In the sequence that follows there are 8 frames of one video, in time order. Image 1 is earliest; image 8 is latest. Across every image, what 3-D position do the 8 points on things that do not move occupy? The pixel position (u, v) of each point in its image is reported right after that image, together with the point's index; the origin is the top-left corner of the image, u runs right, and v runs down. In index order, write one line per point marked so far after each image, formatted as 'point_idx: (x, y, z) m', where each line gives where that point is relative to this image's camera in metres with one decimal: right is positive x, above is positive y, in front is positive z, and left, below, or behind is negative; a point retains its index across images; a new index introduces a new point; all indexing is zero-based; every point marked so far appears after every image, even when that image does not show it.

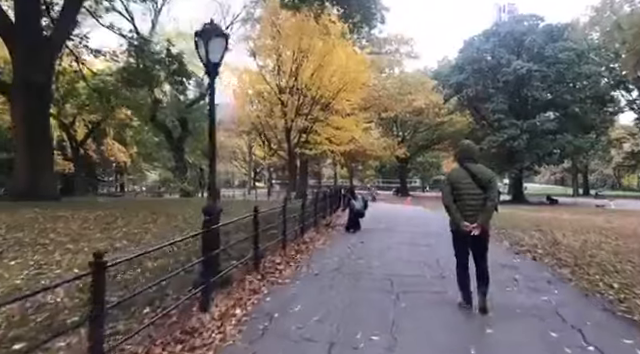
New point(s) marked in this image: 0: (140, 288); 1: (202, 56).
0: (-1.8, -1.1, +4.2) m
1: (-1.3, +1.4, +4.6) m
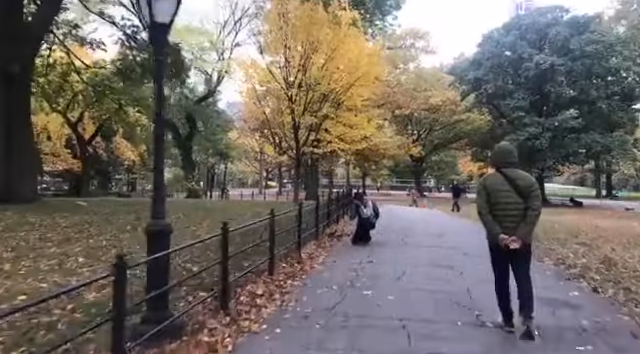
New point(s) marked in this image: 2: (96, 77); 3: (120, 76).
0: (-1.9, -1.2, +2.9) m
1: (-1.4, +1.3, +3.3) m
2: (-9.1, +4.1, +16.6) m
3: (-7.6, +3.8, +15.6) m
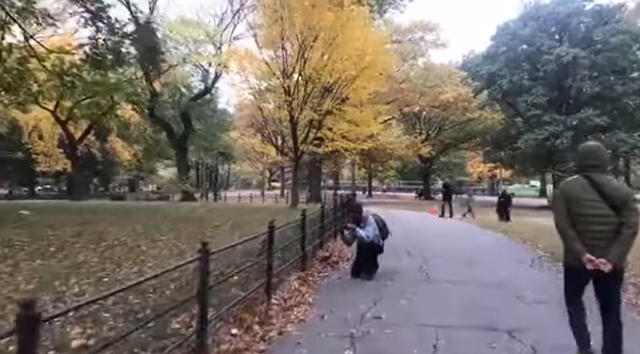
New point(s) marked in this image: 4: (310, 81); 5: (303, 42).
0: (-2.2, -1.3, +0.8) m
1: (-1.6, +1.2, +1.2) m
2: (-9.2, +4.0, +14.5) m
3: (-7.7, +3.8, +13.6) m
4: (-0.5, +4.5, +19.4) m
5: (-0.8, +6.2, +18.8) m
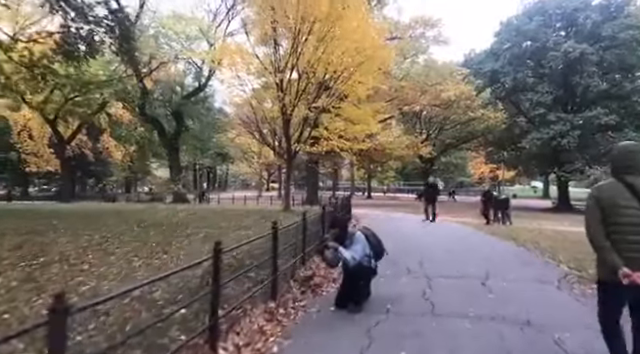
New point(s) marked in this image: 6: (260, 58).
0: (-2.4, -1.3, -0.4) m
1: (-1.9, +1.2, 0.0) m
2: (-9.4, +4.0, +13.4) m
3: (-7.9, +3.7, +12.4) m
4: (-0.7, +4.5, +18.3) m
5: (-1.0, +6.2, +17.6) m
6: (-2.6, +5.4, +18.4) m
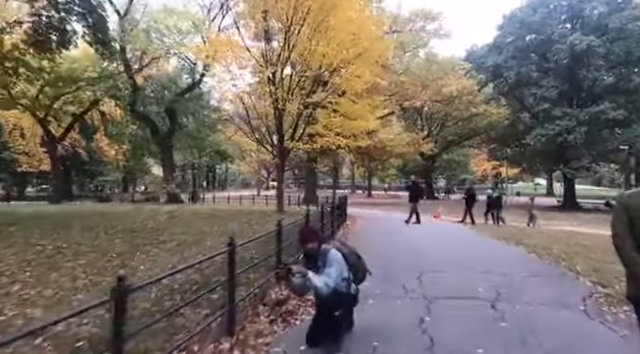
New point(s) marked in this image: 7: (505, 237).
0: (-2.7, -1.3, -1.3) m
1: (-2.2, +1.2, -0.9) m
2: (-9.7, +4.0, +12.5) m
3: (-8.2, +3.7, +11.5) m
4: (-0.9, +4.5, +17.3) m
5: (-1.3, +6.2, +16.6) m
6: (-2.9, +5.4, +17.5) m
7: (+5.4, -1.8, +12.1) m
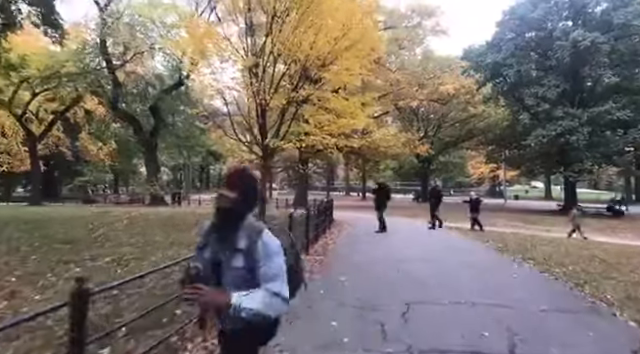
0: (-3.1, -1.3, -2.7) m
1: (-2.6, +1.2, -2.3) m
2: (-10.2, +4.0, +11.0) m
3: (-8.7, +3.7, +10.1) m
4: (-1.5, +4.4, +15.9) m
5: (-1.8, +6.1, +15.3) m
6: (-3.4, +5.3, +16.1) m
7: (+4.9, -1.9, +10.7) m
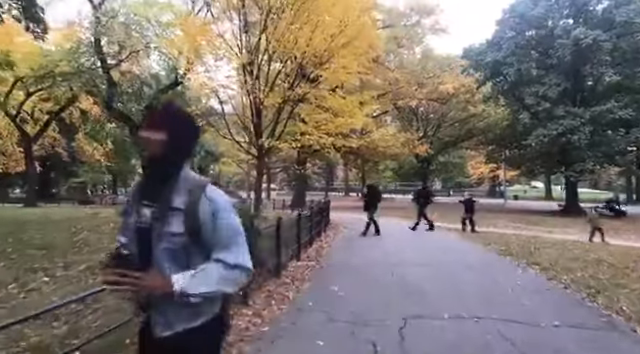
0: (-3.3, -1.3, -3.1) m
1: (-2.7, +1.2, -2.7) m
2: (-10.3, +3.9, +10.6) m
3: (-8.8, +3.7, +9.7) m
4: (-1.6, +4.4, +15.5) m
5: (-1.9, +6.1, +14.9) m
6: (-3.6, +5.3, +15.7) m
7: (+4.8, -1.9, +10.4) m
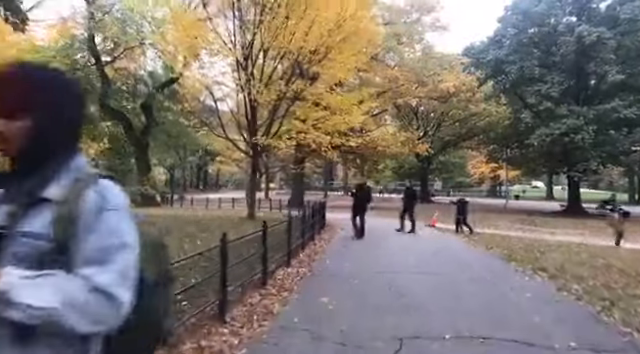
0: (-3.4, -1.3, -3.6) m
1: (-2.9, +1.2, -3.2) m
2: (-10.4, +3.9, +10.1) m
3: (-8.9, +3.7, +9.2) m
4: (-1.7, +4.4, +15.0) m
5: (-2.0, +6.1, +14.4) m
6: (-3.7, +5.3, +15.2) m
7: (+4.6, -1.9, +9.9) m
